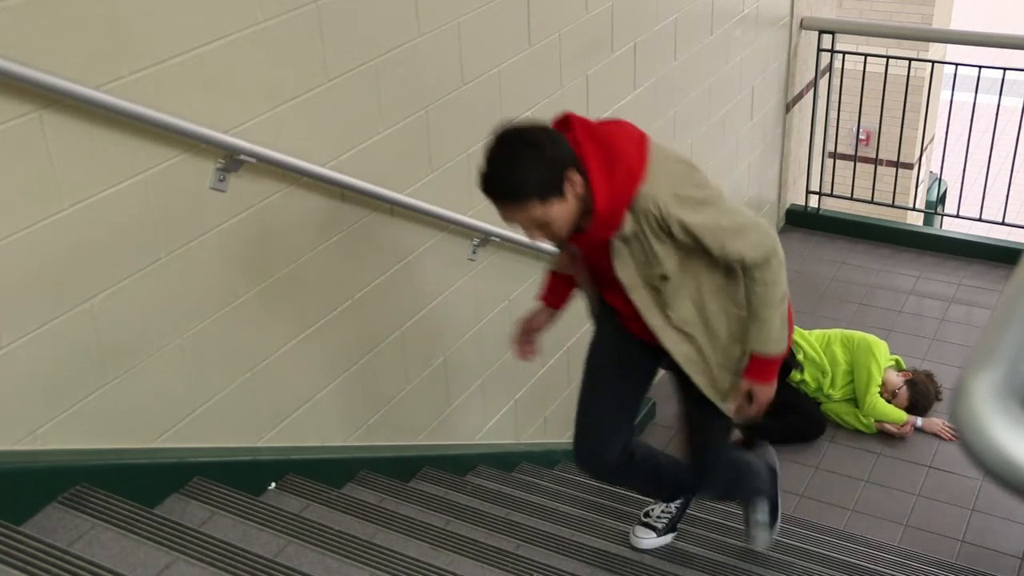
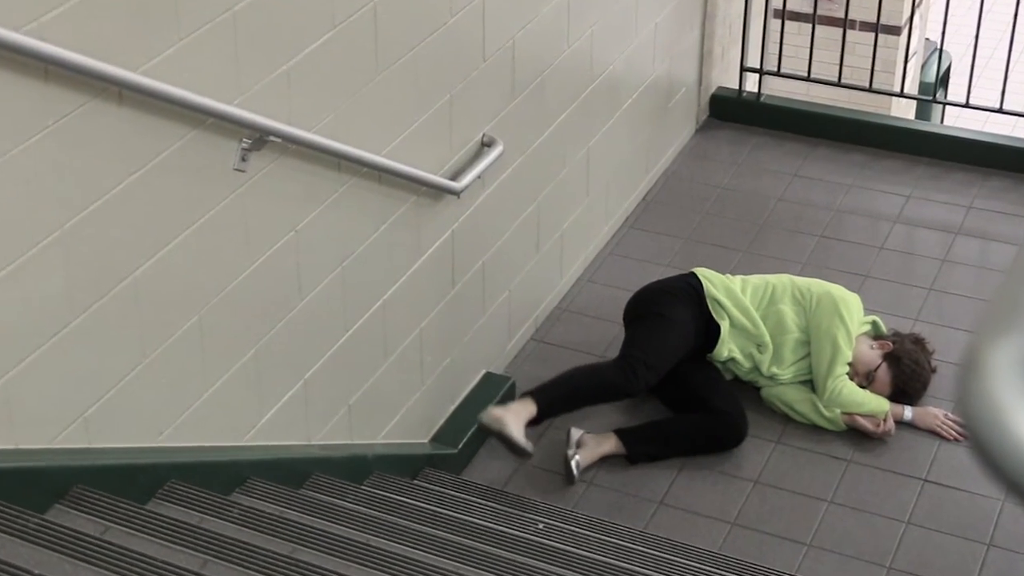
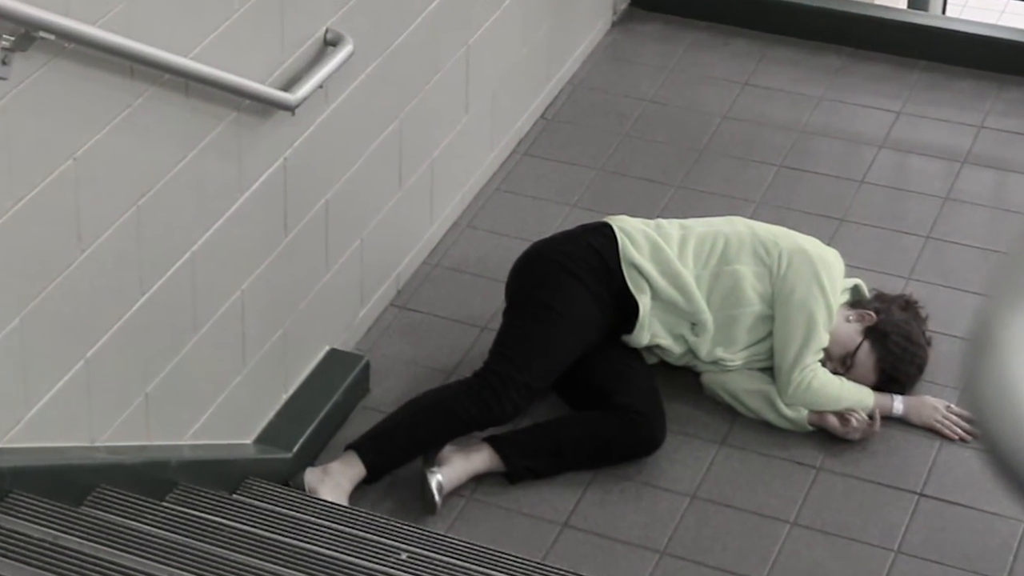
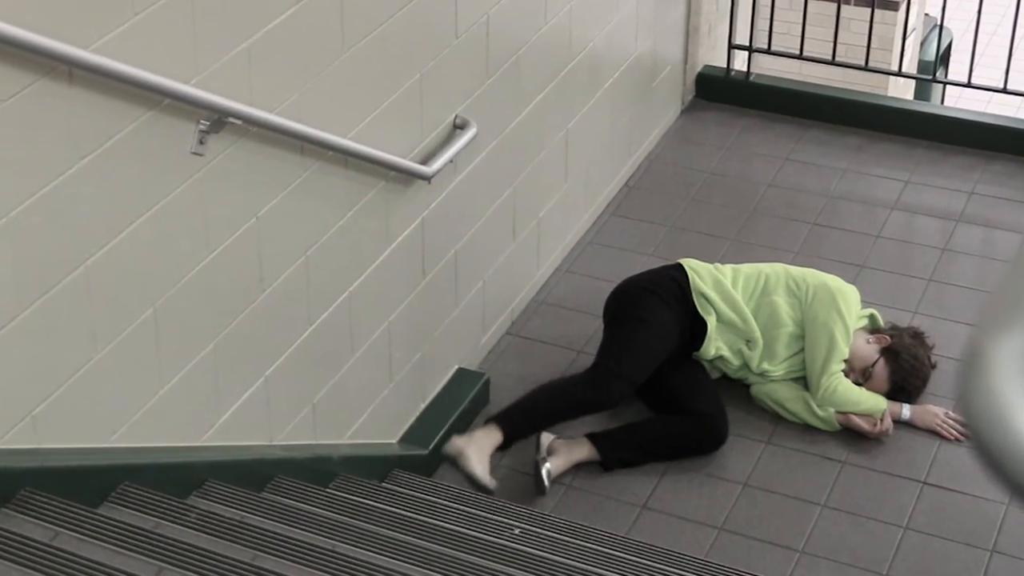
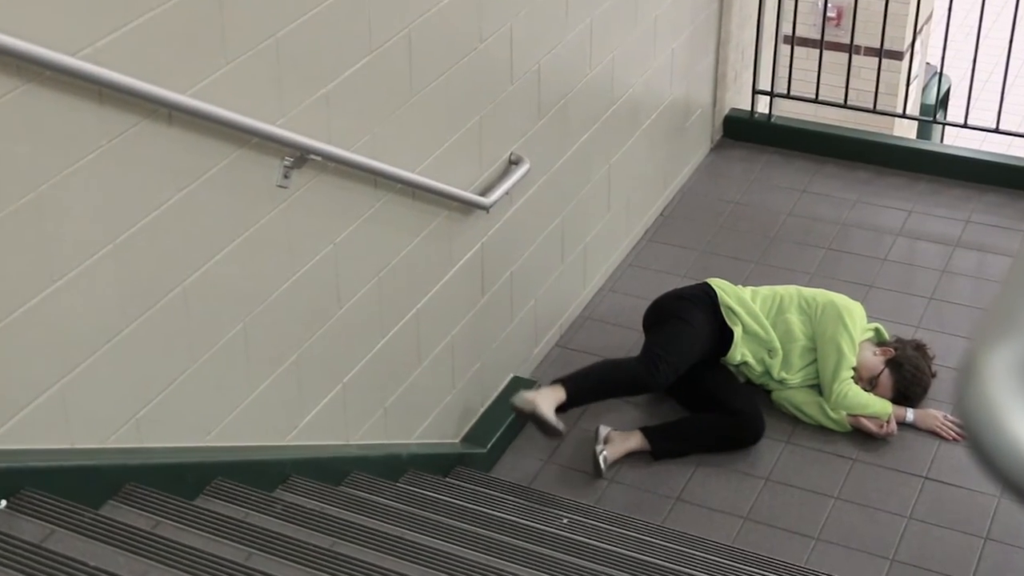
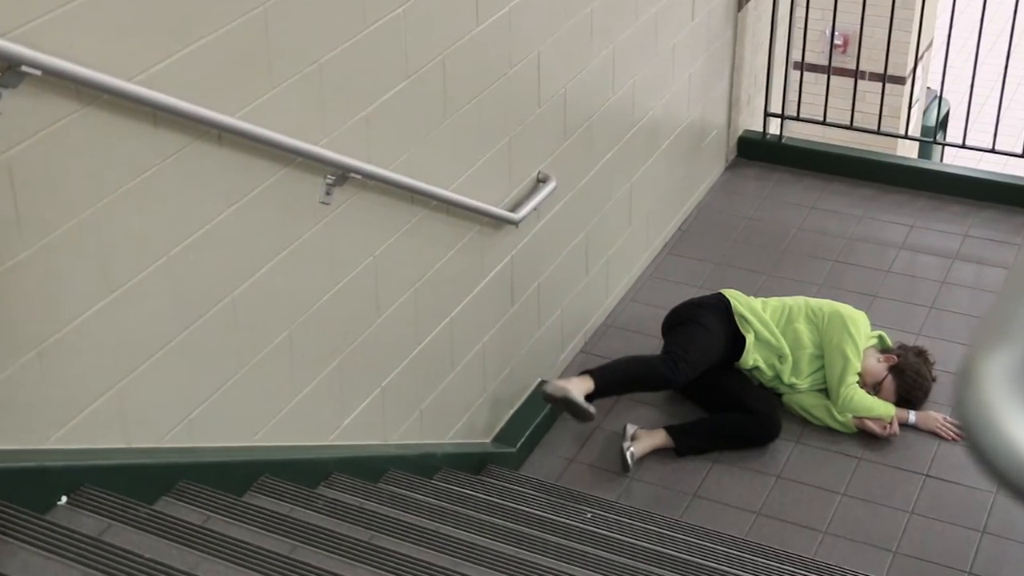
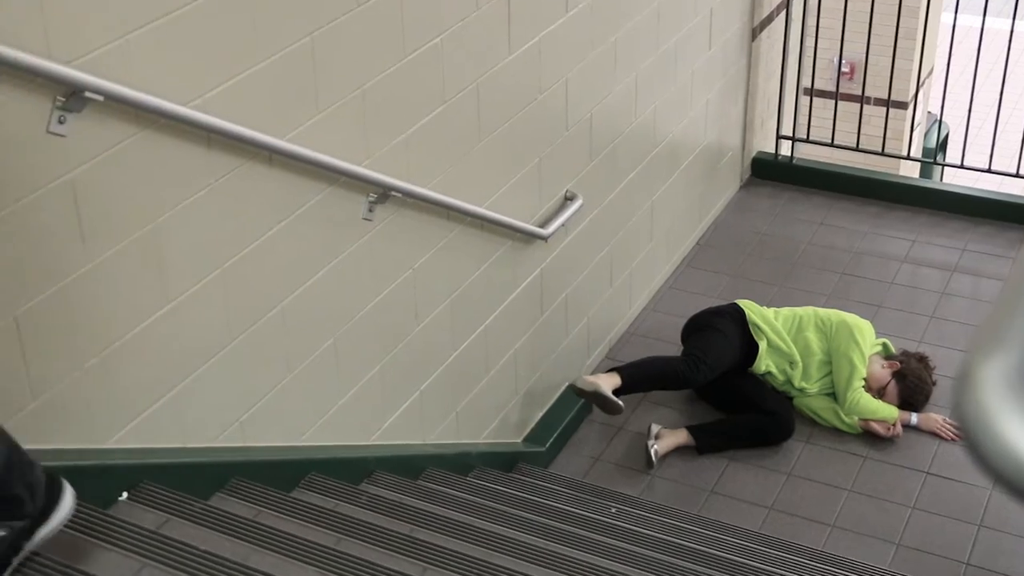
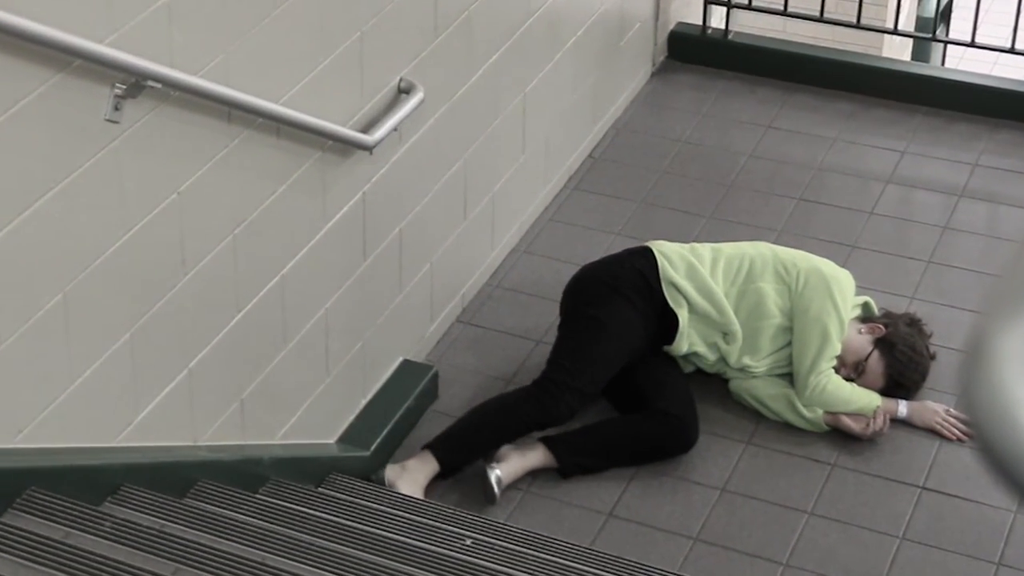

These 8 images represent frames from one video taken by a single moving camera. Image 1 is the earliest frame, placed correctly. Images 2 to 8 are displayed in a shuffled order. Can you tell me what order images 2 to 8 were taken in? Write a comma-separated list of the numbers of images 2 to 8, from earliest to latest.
7, 6, 5, 2, 4, 8, 3
